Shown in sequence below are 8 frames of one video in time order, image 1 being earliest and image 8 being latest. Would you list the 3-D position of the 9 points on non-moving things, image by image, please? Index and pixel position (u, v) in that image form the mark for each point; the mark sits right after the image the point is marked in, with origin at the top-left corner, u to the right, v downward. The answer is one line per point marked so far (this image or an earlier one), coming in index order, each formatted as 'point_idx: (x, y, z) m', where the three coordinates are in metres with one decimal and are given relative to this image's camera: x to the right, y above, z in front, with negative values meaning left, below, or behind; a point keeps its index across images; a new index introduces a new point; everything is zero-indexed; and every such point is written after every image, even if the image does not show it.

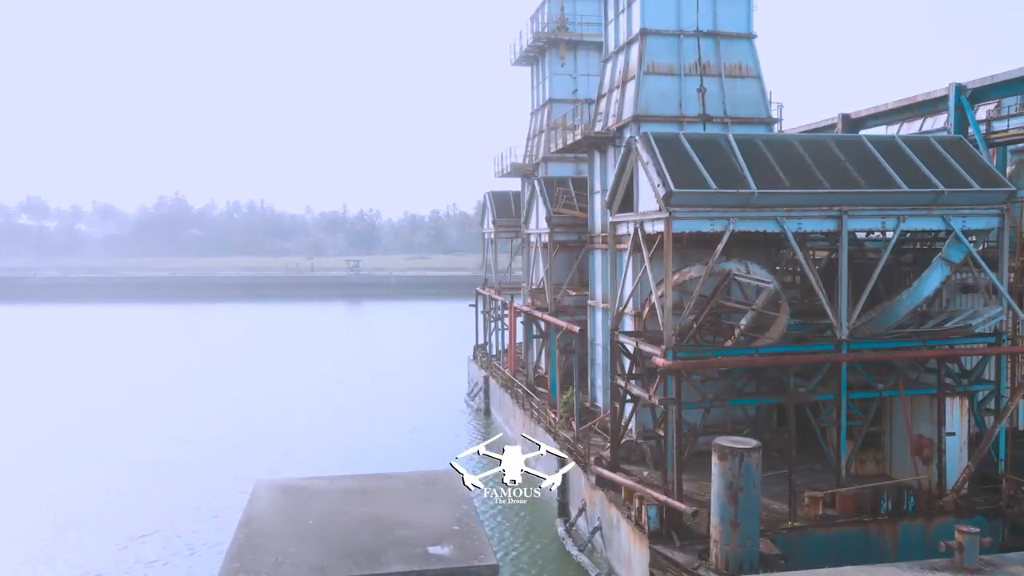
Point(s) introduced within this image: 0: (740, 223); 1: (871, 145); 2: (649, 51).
0: (+4.6, +1.3, +14.5) m
1: (+7.9, +3.2, +16.1) m
2: (+3.6, +6.1, +18.9) m
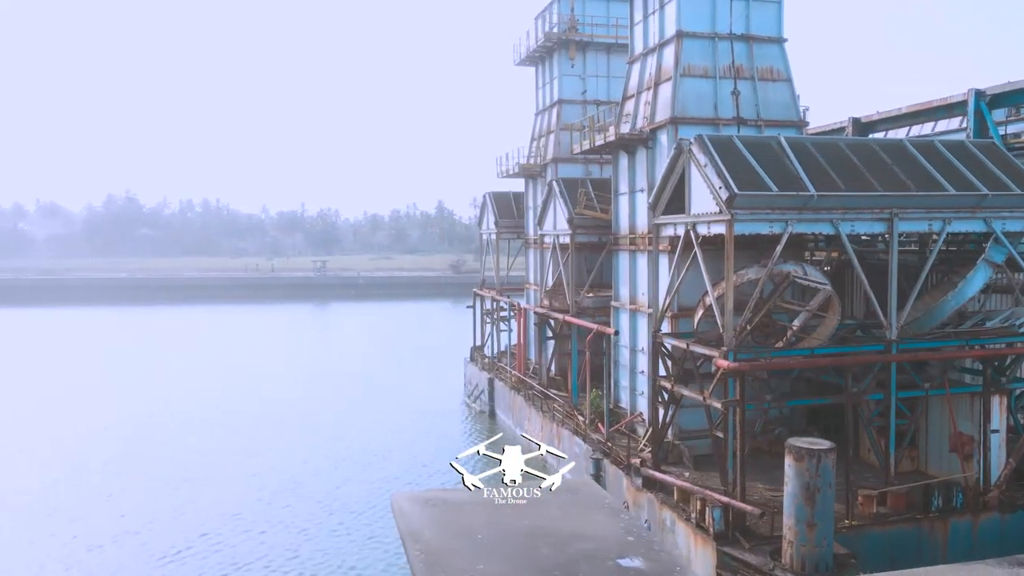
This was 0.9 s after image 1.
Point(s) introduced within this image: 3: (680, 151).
0: (+5.7, +1.3, +14.7) m
1: (+9.0, +3.1, +16.5) m
2: (+4.5, +6.1, +18.9) m
3: (+3.7, +3.0, +16.0) m
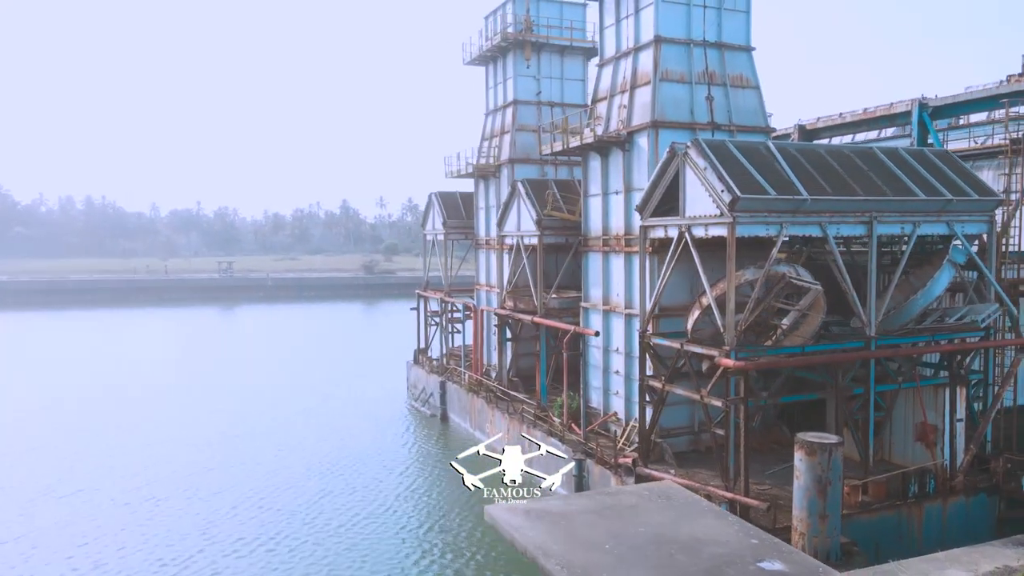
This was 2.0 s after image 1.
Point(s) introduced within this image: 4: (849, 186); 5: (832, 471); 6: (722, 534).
0: (+5.8, +1.3, +15.2) m
1: (+8.8, +3.1, +17.4) m
2: (+4.0, +6.1, +19.3) m
3: (+3.6, +3.0, +16.3) m
4: (+7.3, +2.2, +16.0) m
5: (+5.6, -3.2, +12.9) m
6: (+2.1, -2.4, +7.1) m
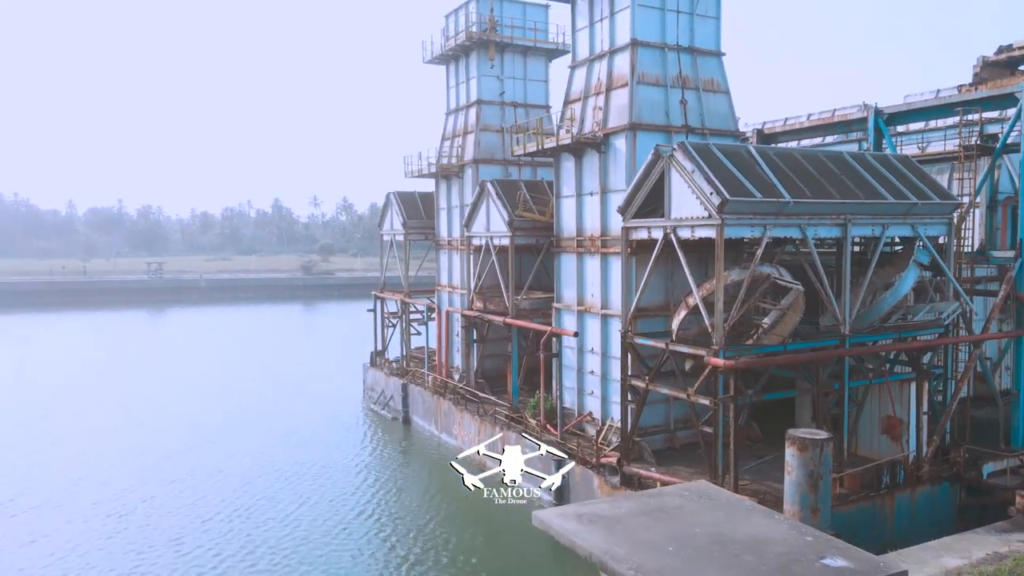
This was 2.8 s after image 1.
0: (+5.6, +1.2, +15.6) m
1: (+8.4, +3.2, +18.1) m
2: (+3.4, +6.1, +19.5) m
3: (+3.3, +3.0, +16.5) m
4: (+7.0, +2.2, +16.5) m
5: (+5.7, -3.2, +13.3) m
6: (+2.6, -2.4, +7.2) m
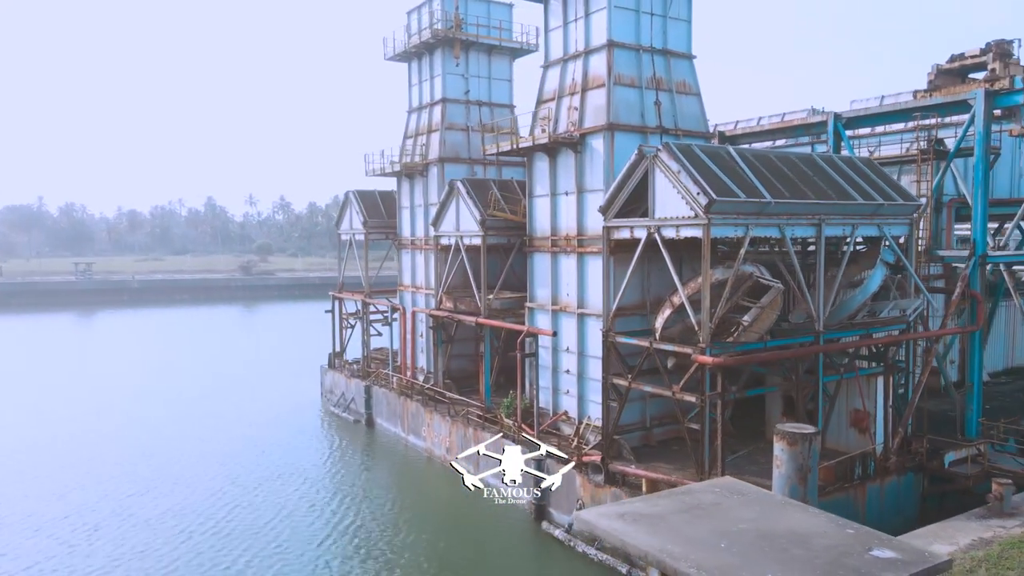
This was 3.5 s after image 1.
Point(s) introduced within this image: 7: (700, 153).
0: (+5.3, +1.3, +16.0) m
1: (+7.9, +3.2, +18.7) m
2: (+2.8, +6.1, +19.7) m
3: (+2.9, +3.0, +16.6) m
4: (+6.7, +2.3, +17.0) m
5: (+5.6, -3.2, +13.7) m
6: (+3.1, -2.4, +7.3) m
7: (+4.2, +3.0, +16.4) m
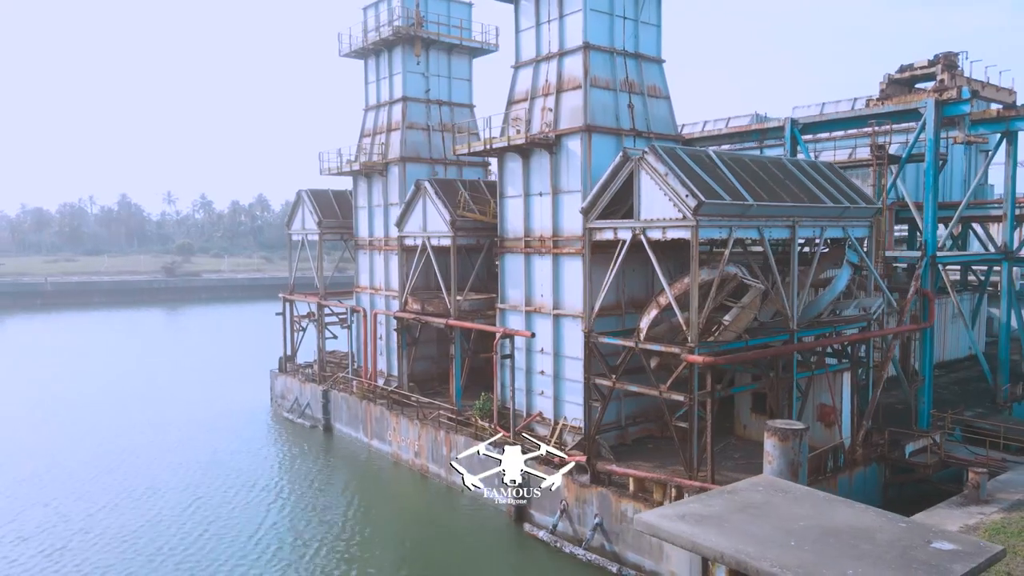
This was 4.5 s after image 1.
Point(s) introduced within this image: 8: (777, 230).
0: (+5.0, +1.3, +16.4) m
1: (+7.3, +3.2, +19.3) m
2: (+2.1, +6.1, +19.8) m
3: (+2.6, +3.0, +16.8) m
4: (+6.3, +2.3, +17.5) m
5: (+5.6, -3.2, +14.1) m
6: (+3.7, -2.4, +7.6) m
7: (+3.9, +3.0, +16.7) m
8: (+6.3, +1.4, +17.3) m
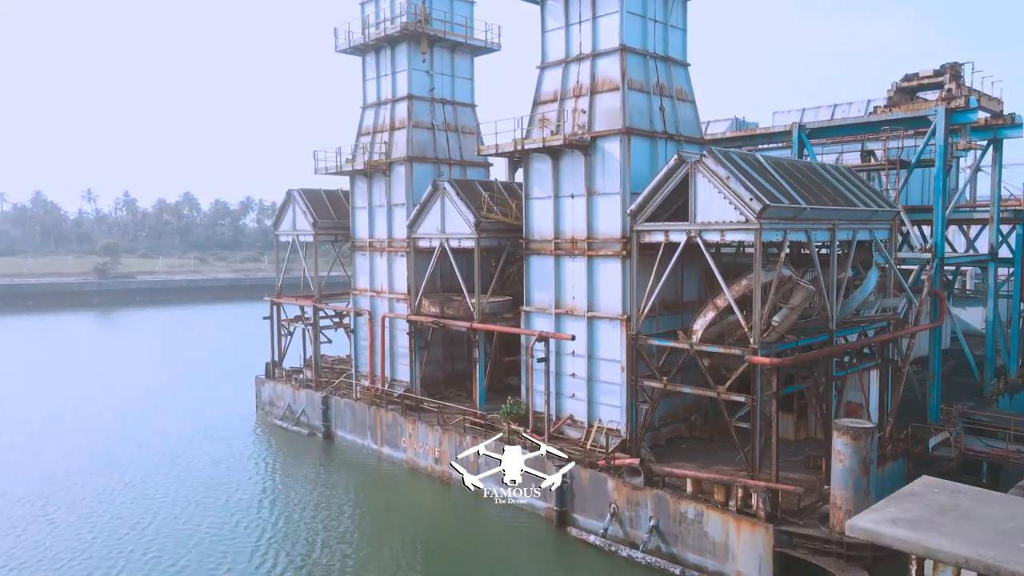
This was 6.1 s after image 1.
0: (+6.3, +1.2, +16.7) m
1: (+8.3, +3.2, +19.8) m
2: (+3.1, +6.0, +19.8) m
3: (+3.9, +2.9, +16.9) m
4: (+7.5, +2.2, +17.9) m
5: (+7.1, -3.2, +14.5) m
6: (+5.8, -2.5, +7.8) m
7: (+5.2, +3.0, +16.9) m
8: (+7.5, +1.3, +17.7) m
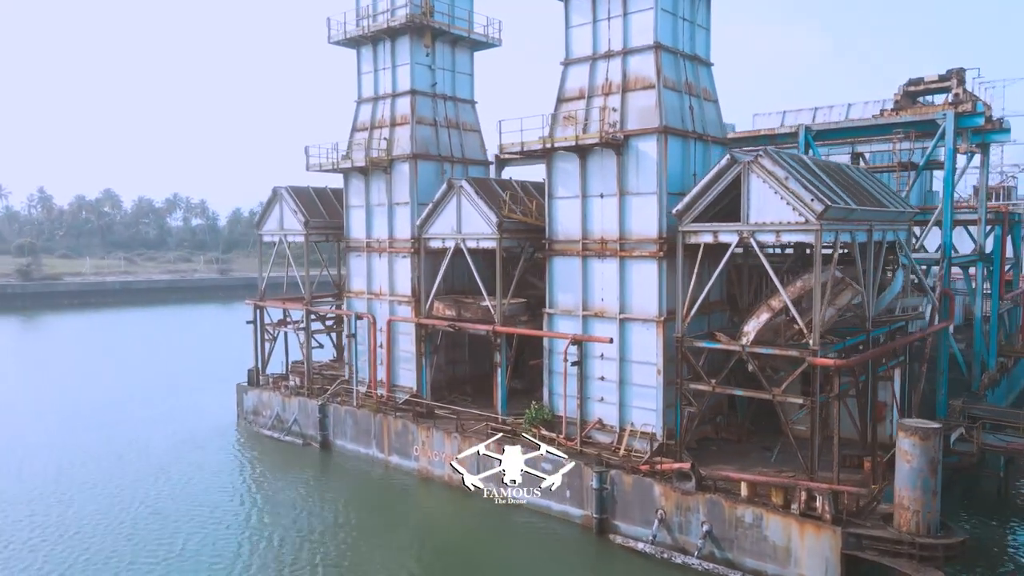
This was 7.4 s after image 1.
0: (+7.5, +1.2, +16.7) m
1: (+9.2, +3.2, +20.0) m
2: (+3.9, +6.0, +19.5) m
3: (+5.0, +2.9, +16.7) m
4: (+8.5, +2.2, +18.1) m
5: (+8.5, -3.3, +14.6) m
6: (+7.8, -2.5, +7.8) m
7: (+6.3, +2.9, +16.8) m
8: (+8.5, +1.3, +17.9) m
